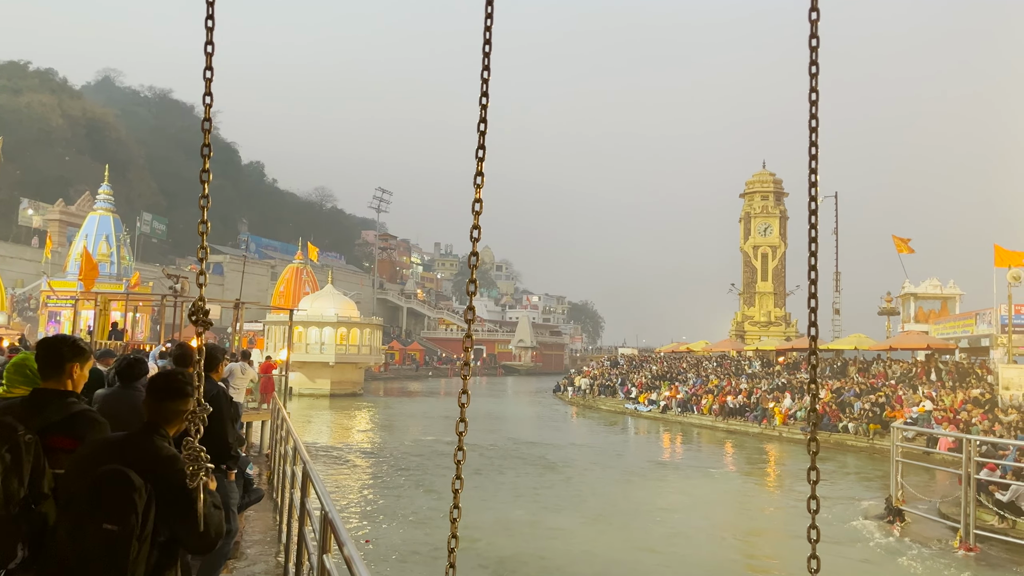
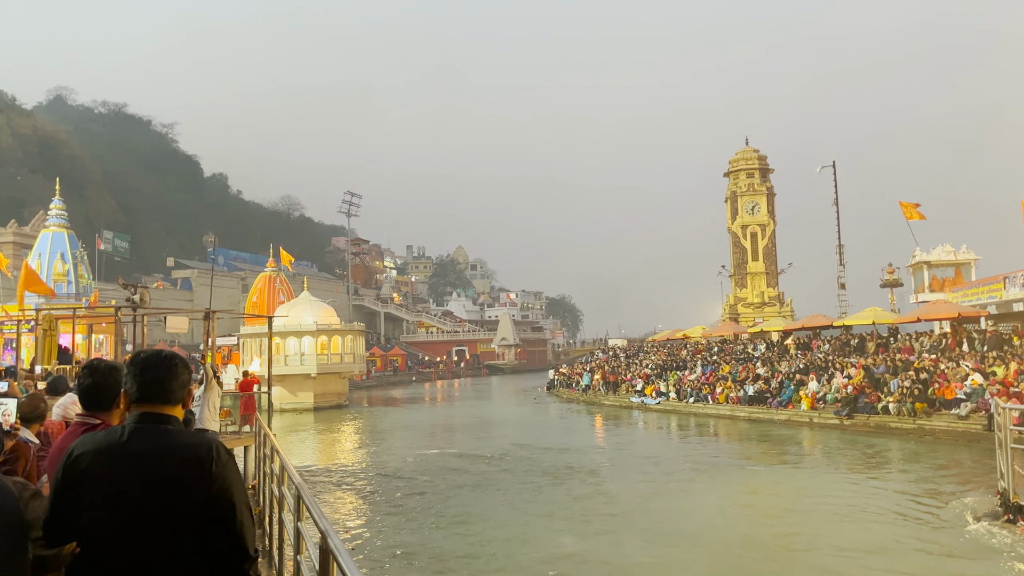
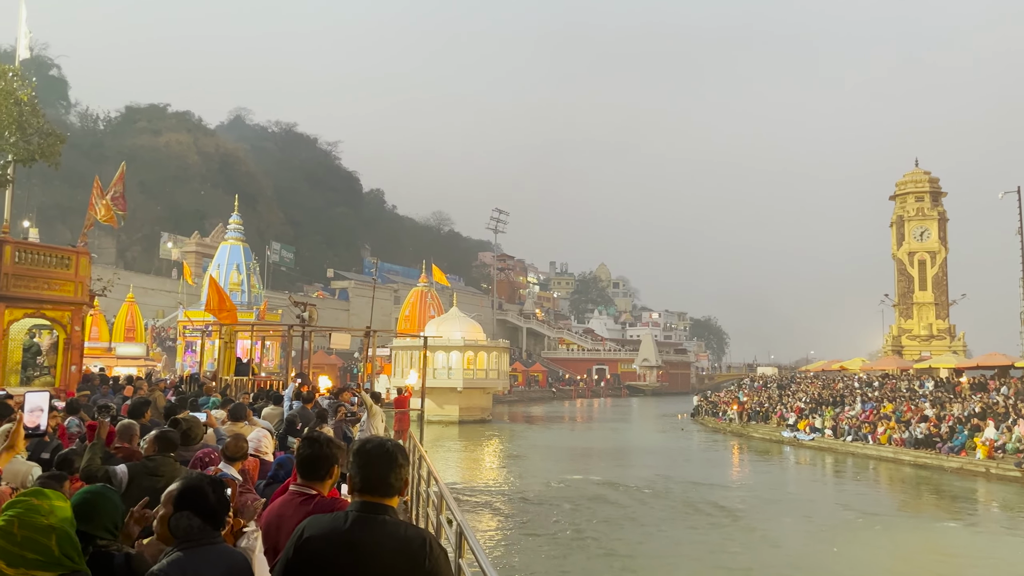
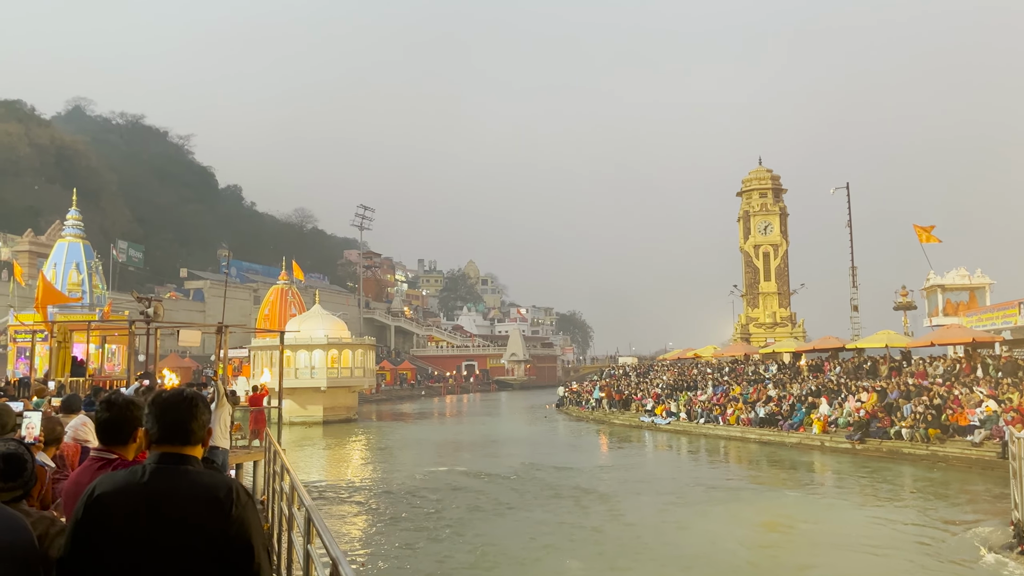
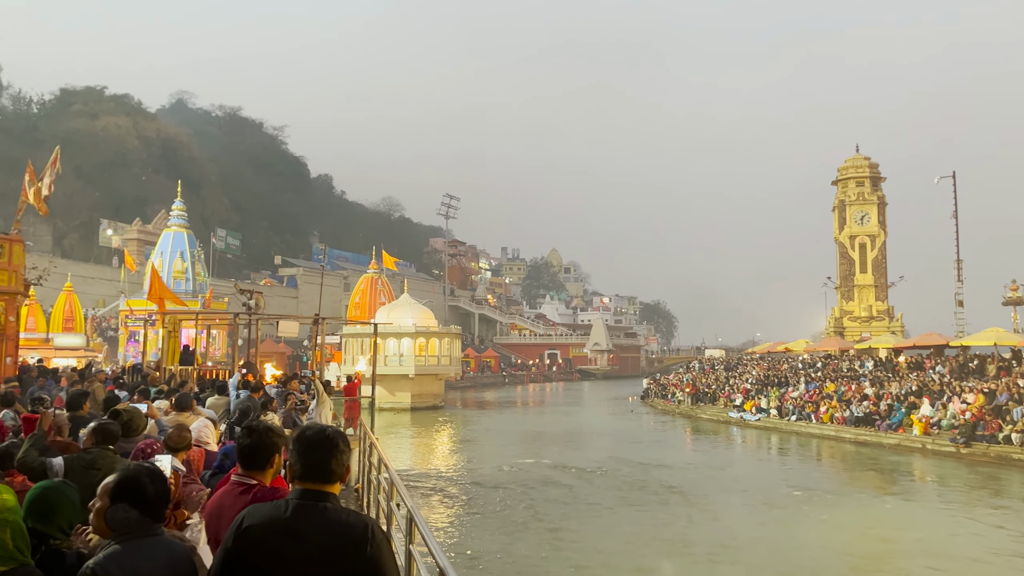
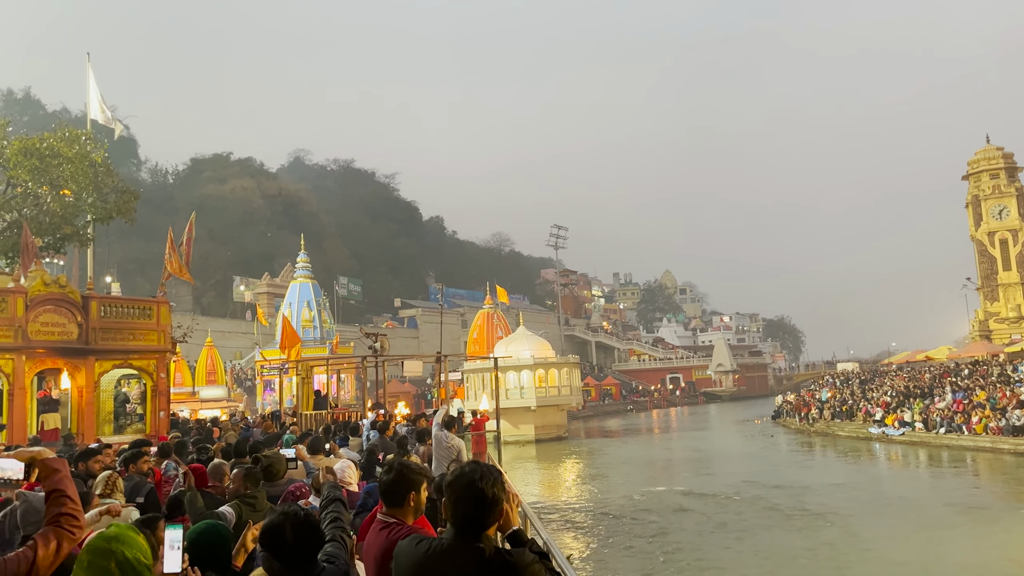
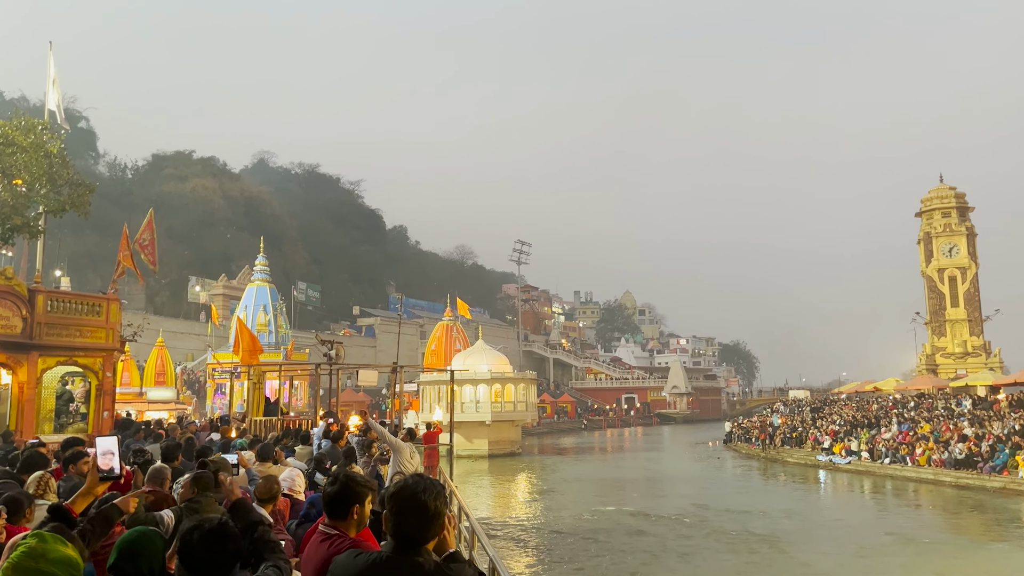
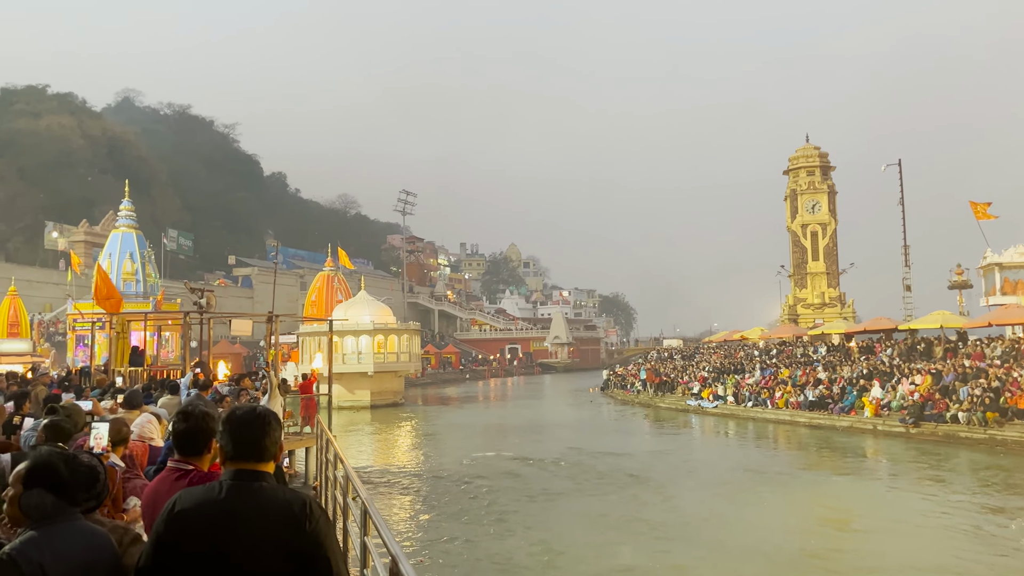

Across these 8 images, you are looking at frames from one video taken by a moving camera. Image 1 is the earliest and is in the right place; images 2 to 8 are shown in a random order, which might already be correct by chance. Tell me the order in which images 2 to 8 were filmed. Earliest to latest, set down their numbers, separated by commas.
2, 4, 8, 5, 3, 7, 6
